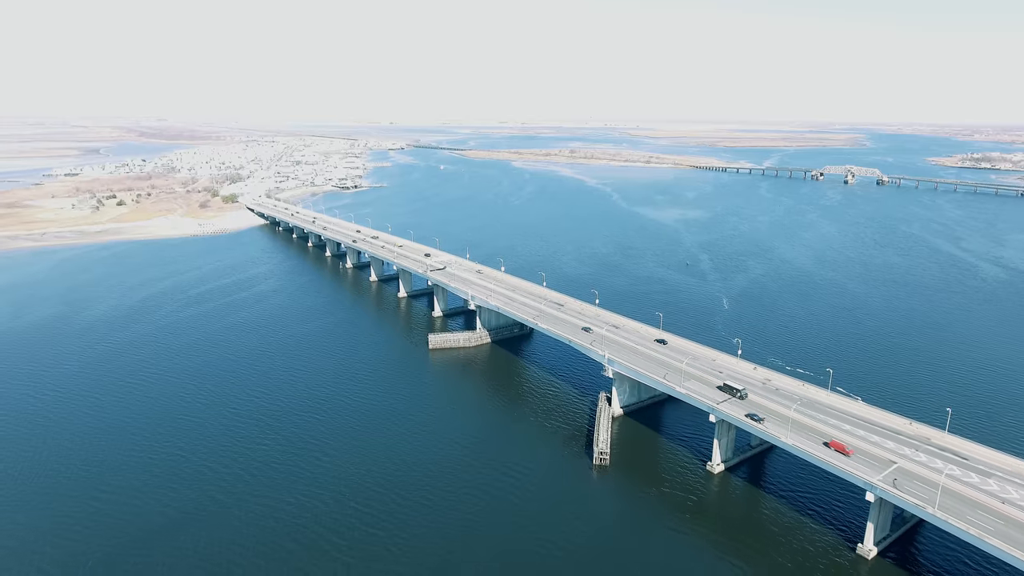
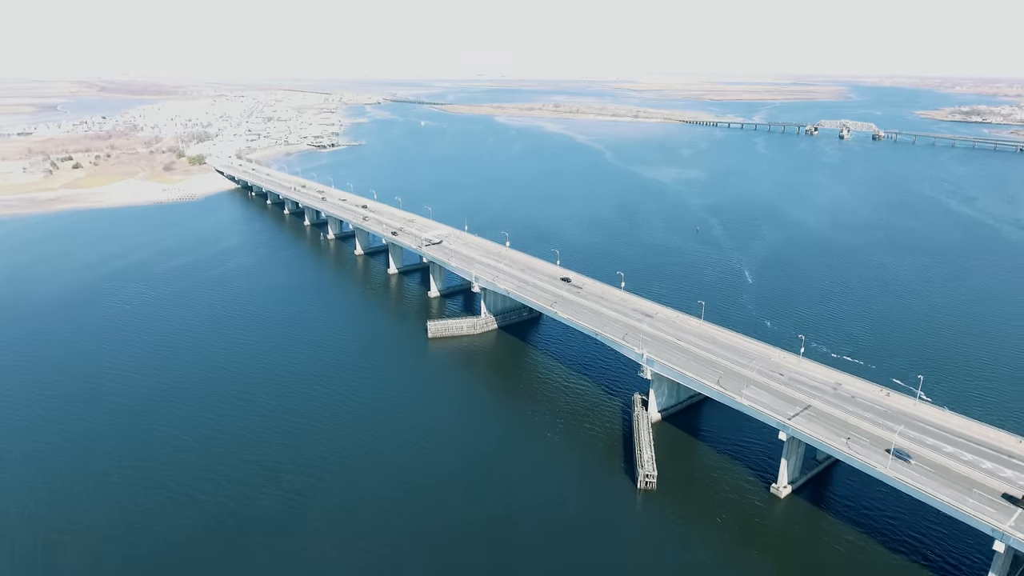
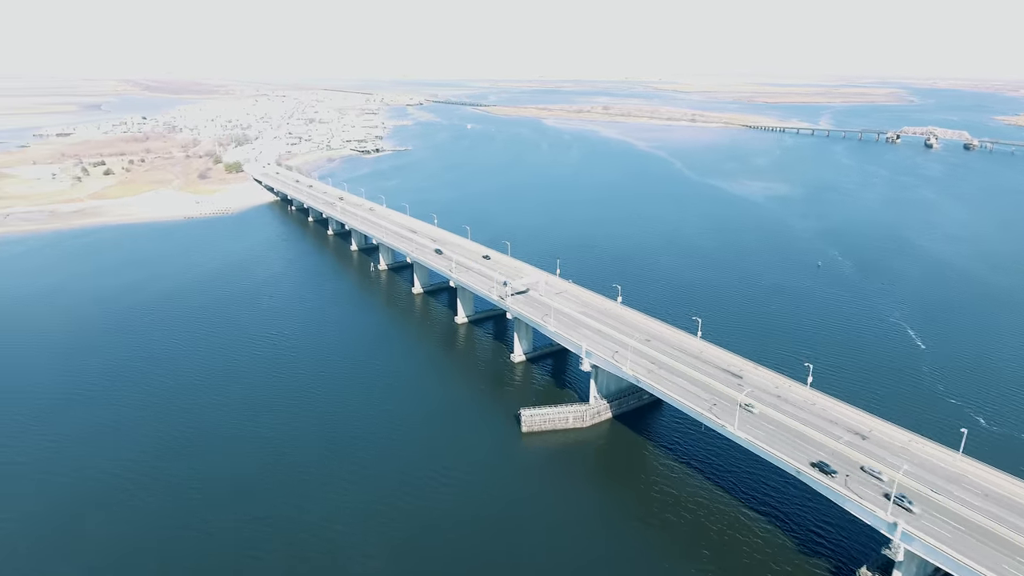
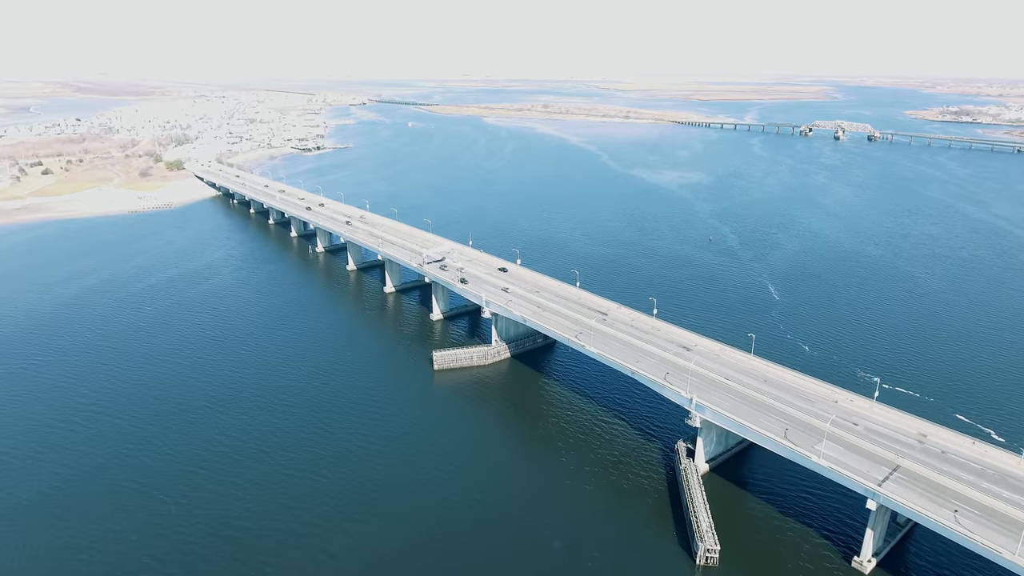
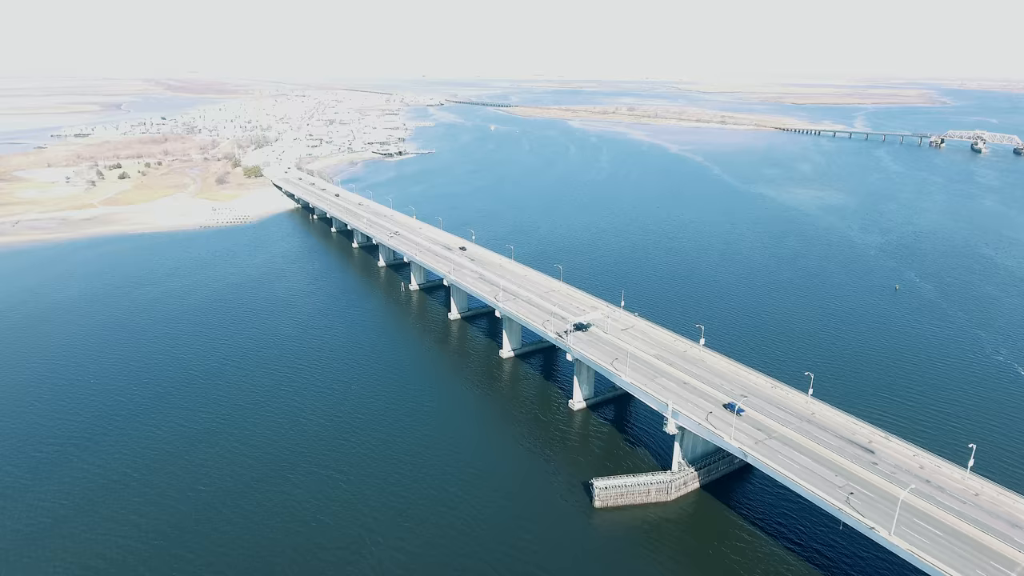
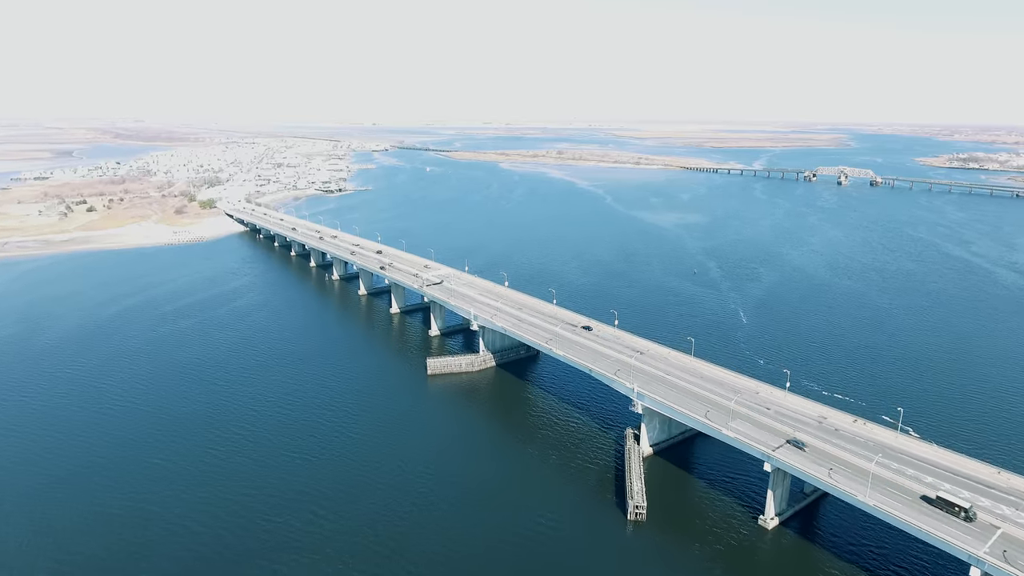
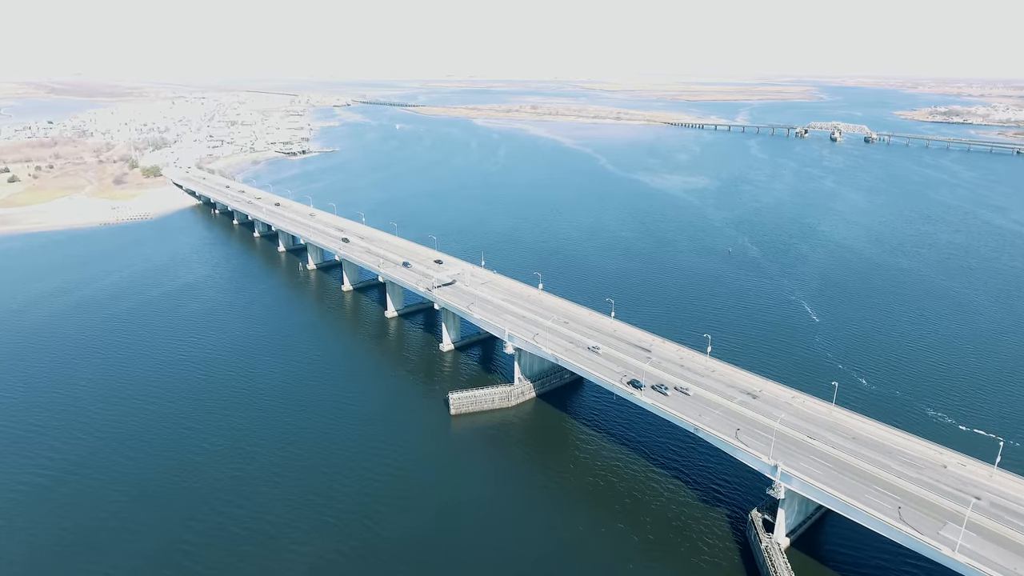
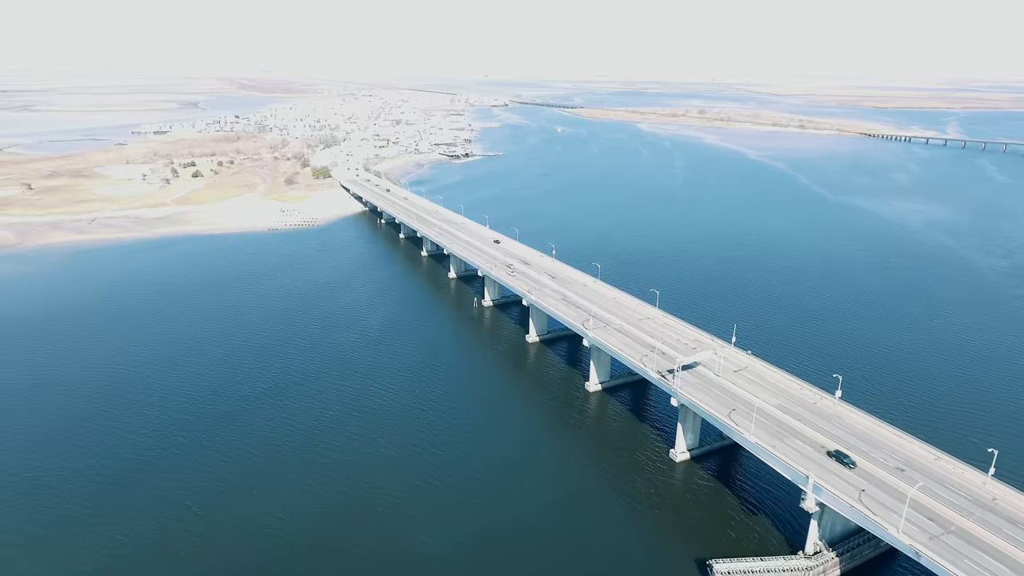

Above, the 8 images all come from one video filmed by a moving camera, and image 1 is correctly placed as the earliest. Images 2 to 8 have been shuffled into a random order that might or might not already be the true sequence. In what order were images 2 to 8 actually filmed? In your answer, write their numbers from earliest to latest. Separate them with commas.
6, 2, 4, 7, 3, 5, 8
